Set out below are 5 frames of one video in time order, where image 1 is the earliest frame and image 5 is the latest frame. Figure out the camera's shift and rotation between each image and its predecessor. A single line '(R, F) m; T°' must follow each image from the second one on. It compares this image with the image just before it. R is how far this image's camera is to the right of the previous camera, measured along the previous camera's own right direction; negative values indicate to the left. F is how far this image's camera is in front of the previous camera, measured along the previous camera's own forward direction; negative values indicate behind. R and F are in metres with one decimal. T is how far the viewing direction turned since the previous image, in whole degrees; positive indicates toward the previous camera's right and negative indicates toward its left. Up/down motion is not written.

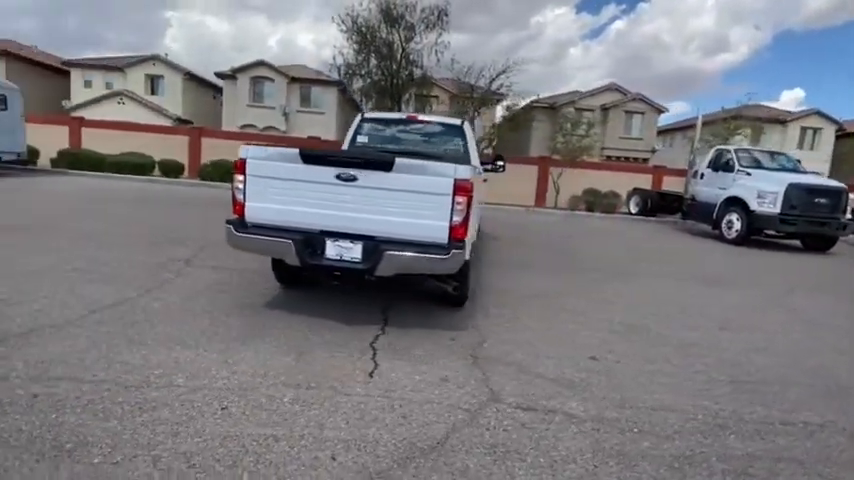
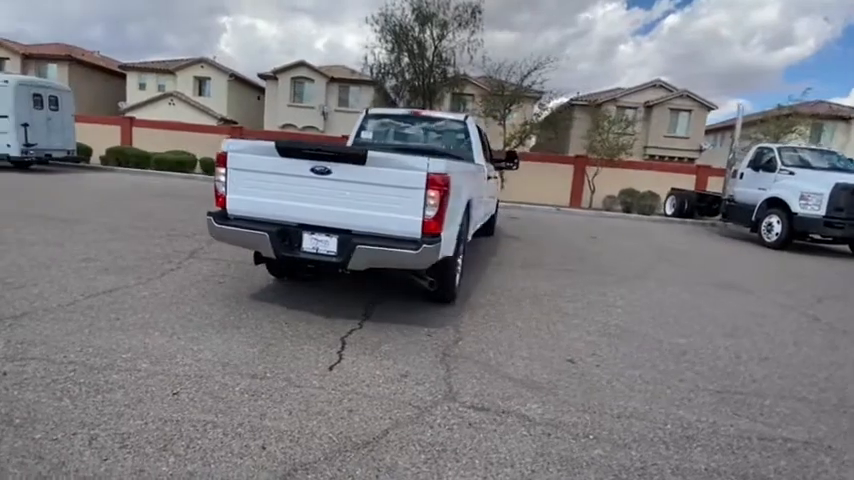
(+0.6, +0.1) m; -5°
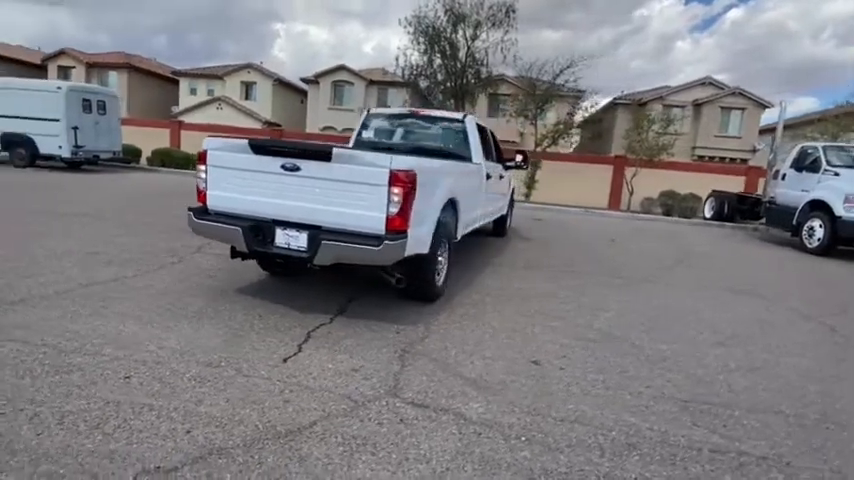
(+0.7, 0.0) m; -5°
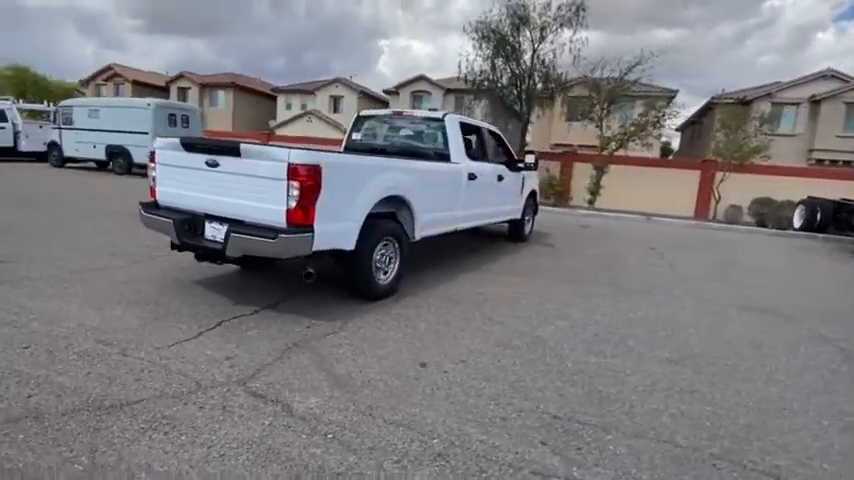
(+1.7, +0.3) m; -12°
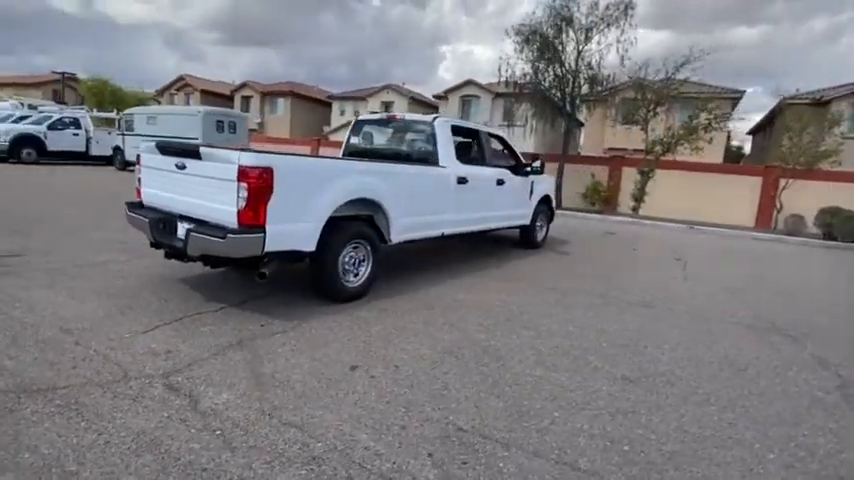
(+1.0, +0.1) m; -7°
